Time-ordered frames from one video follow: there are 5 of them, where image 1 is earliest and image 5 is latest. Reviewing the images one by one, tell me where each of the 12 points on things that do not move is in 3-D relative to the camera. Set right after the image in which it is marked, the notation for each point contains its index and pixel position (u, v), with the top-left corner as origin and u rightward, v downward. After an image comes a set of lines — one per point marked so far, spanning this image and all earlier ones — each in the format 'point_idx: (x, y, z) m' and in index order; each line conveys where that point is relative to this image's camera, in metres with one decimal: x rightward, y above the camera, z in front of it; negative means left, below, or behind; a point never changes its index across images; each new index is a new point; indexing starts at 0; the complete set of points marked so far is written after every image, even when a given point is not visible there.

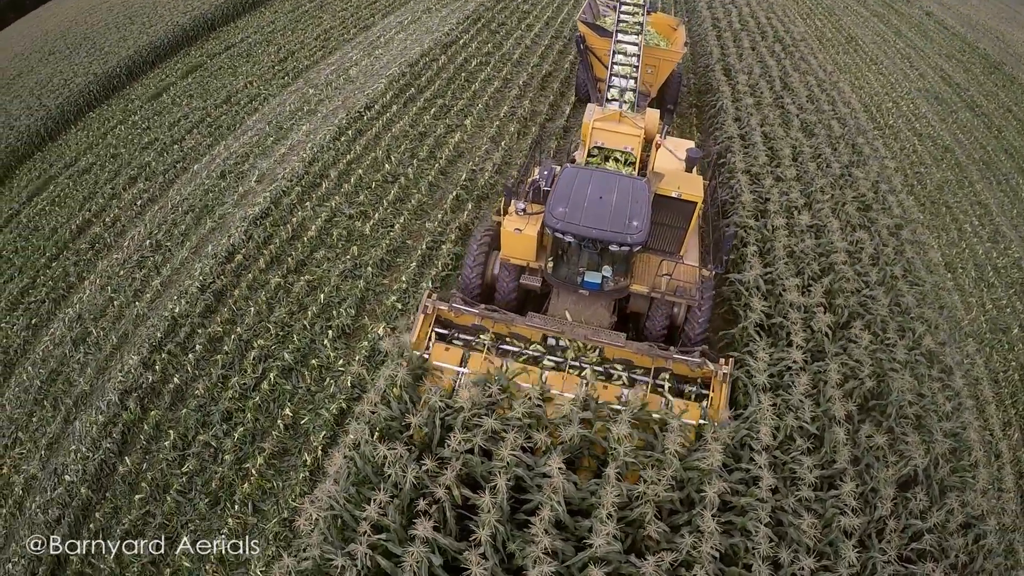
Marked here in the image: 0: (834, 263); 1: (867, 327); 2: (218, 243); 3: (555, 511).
0: (+2.9, +0.3, +7.0) m
1: (+3.1, -0.3, +6.8) m
2: (-2.7, +0.3, +7.3) m
3: (+0.3, -1.6, +5.4) m
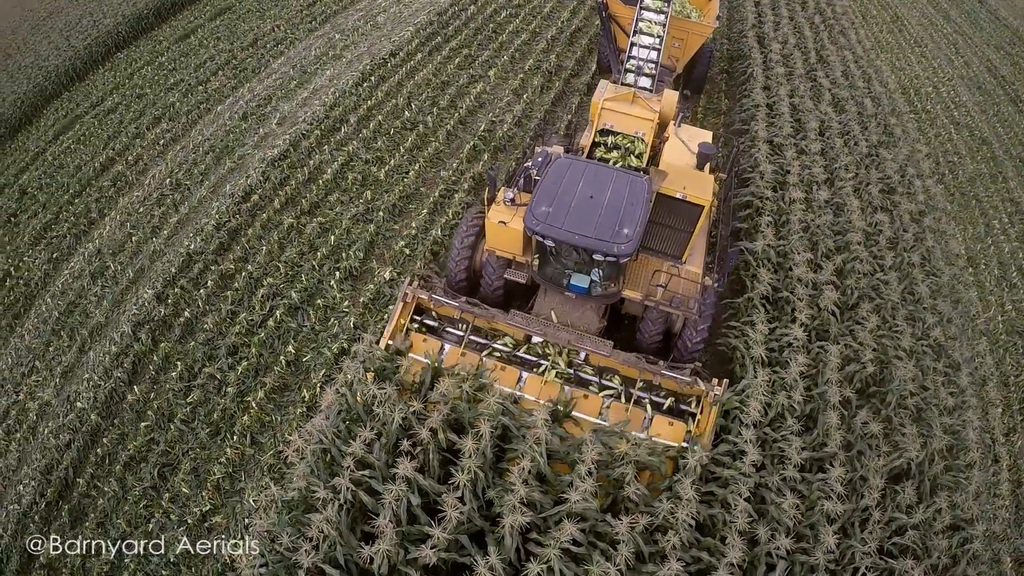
0: (+3.0, +0.4, +6.8) m
1: (+3.1, -0.2, +6.6) m
2: (-2.6, +1.0, +7.4) m
3: (+0.1, -1.2, +5.4) m
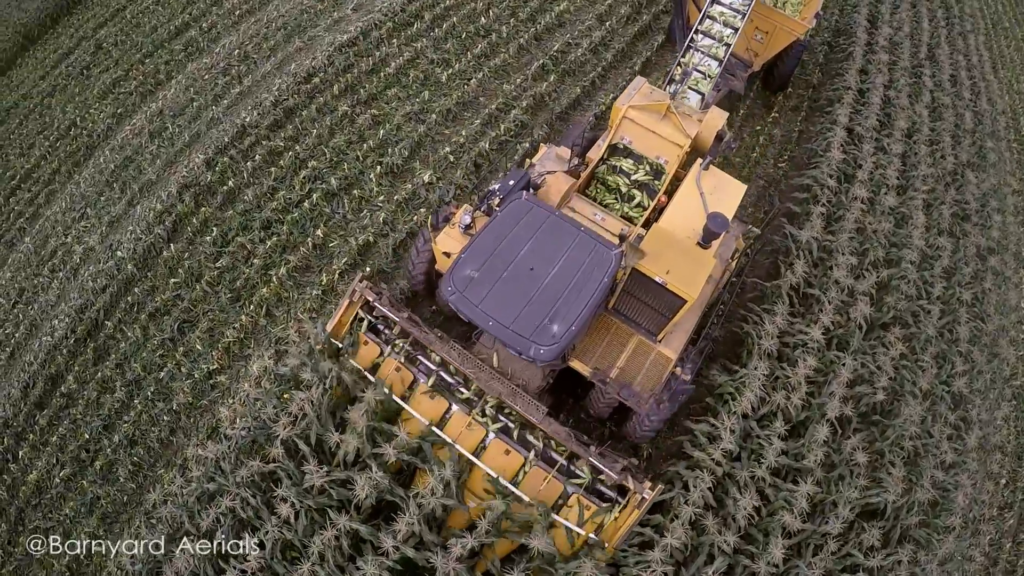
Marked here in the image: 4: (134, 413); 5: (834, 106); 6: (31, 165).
0: (+3.1, +0.2, +6.2) m
1: (+3.1, -0.4, +6.1) m
2: (-2.0, +2.2, +7.5) m
3: (-0.2, -0.9, +5.6) m
4: (-2.9, -1.0, +6.1) m
5: (+2.8, +1.6, +6.8) m
6: (-4.3, +1.1, +7.0) m
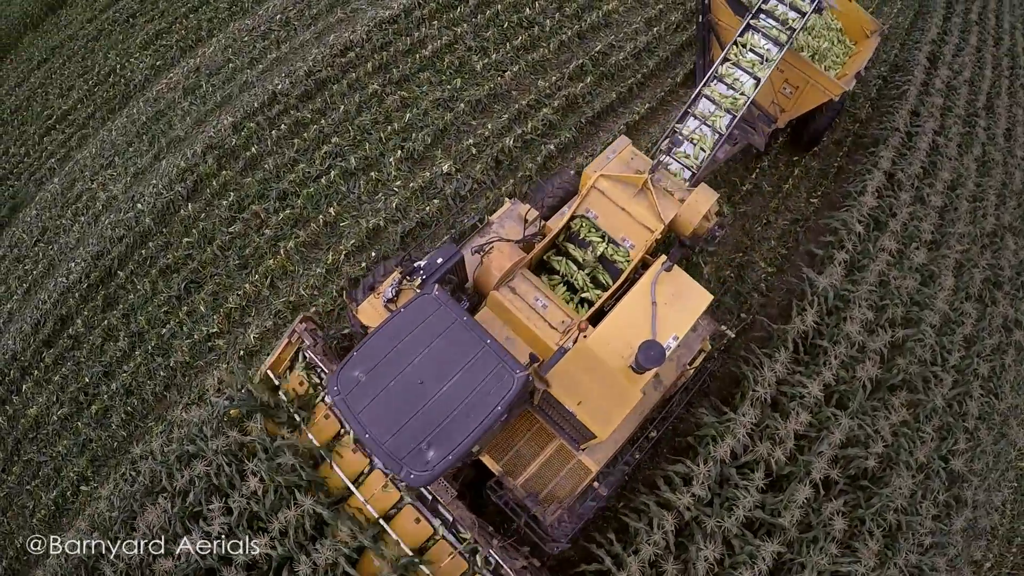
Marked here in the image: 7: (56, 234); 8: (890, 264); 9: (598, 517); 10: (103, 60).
0: (+3.1, -0.2, +5.9) m
1: (+3.0, -0.9, +5.8) m
2: (-1.6, +2.5, +7.5) m
3: (-0.4, -0.9, +5.6) m
4: (-3.0, -0.6, +6.2) m
5: (+3.0, +1.2, +6.5) m
6: (-4.1, +1.7, +7.1) m
7: (-3.9, +0.5, +6.7) m
8: (+2.9, +0.2, +6.0) m
9: (+0.6, -1.5, +5.3) m
10: (-3.8, +2.2, +7.3) m
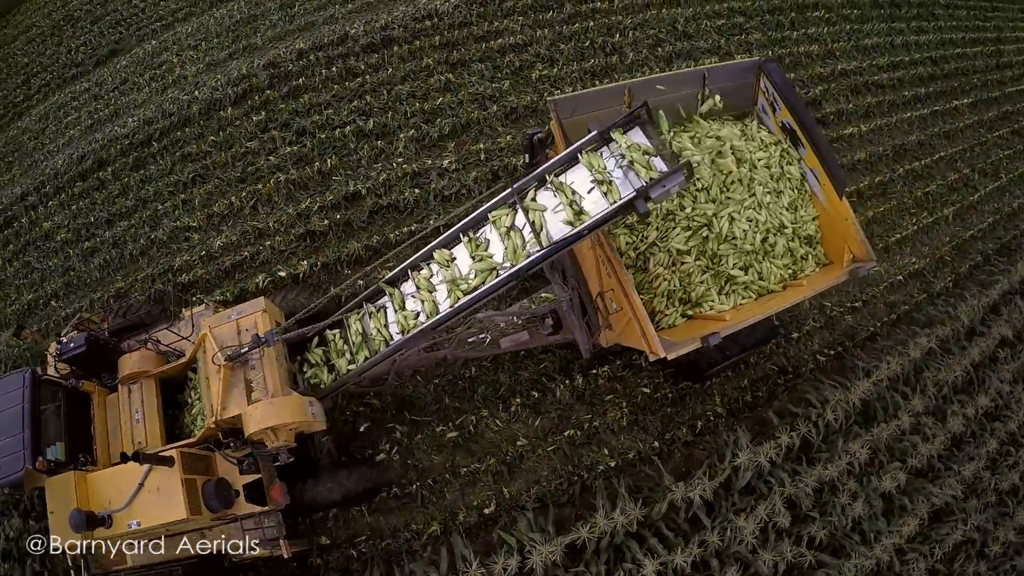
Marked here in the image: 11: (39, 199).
0: (+2.0, -1.6, +4.7) m
1: (+1.7, -2.1, +4.8) m
2: (-0.5, +2.7, +7.3) m
3: (-1.4, -0.7, +5.4) m
4: (-3.3, +0.6, +6.8) m
5: (+2.7, -0.3, +5.2) m
6: (-3.1, +3.0, +7.8) m
7: (-3.6, +1.9, +7.3) m
8: (+2.1, -1.1, +4.9) m
9: (-0.8, -1.7, +4.9) m
10: (-2.6, +3.3, +7.8) m
11: (-4.3, +0.8, +7.1) m
